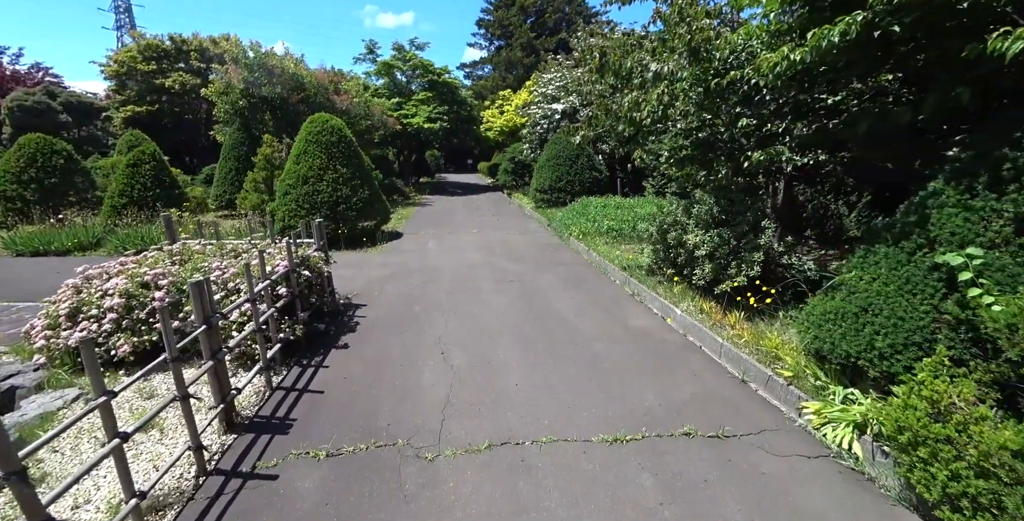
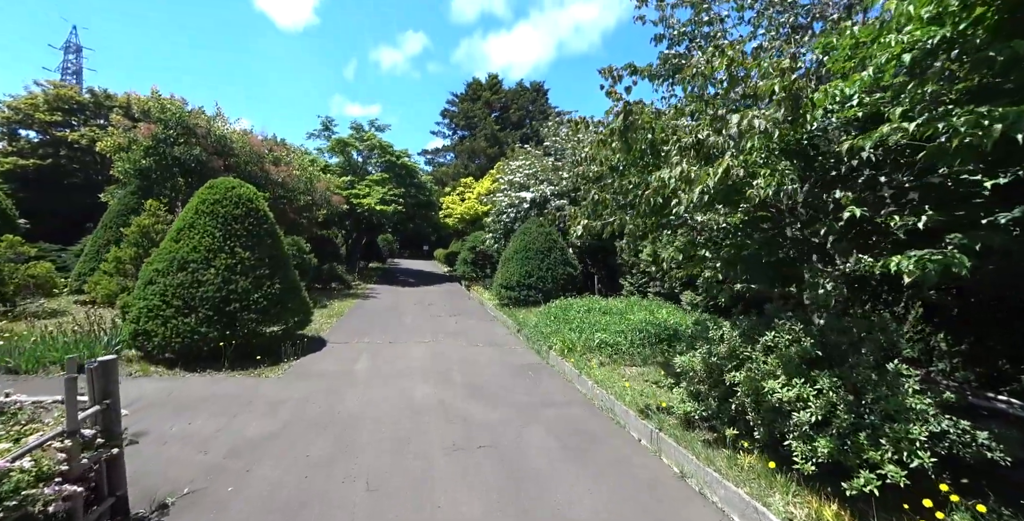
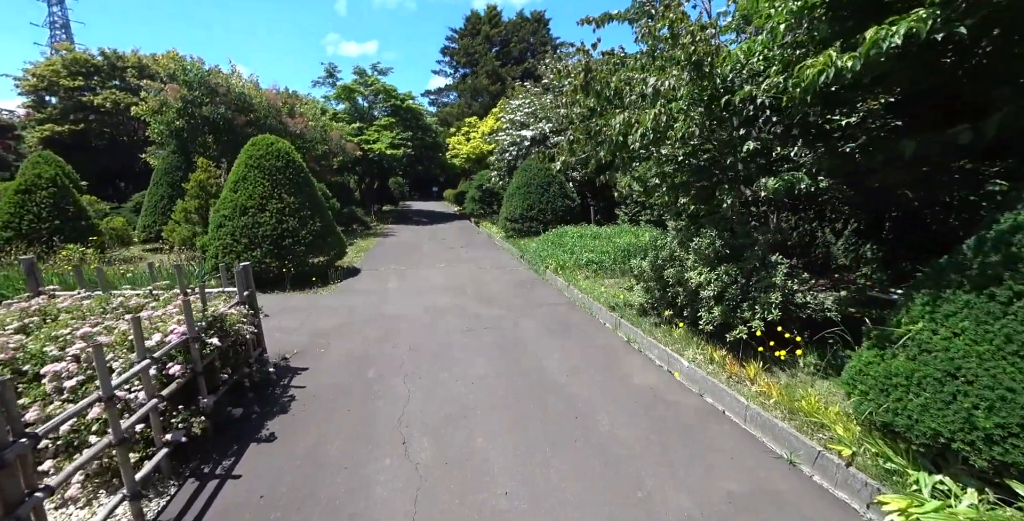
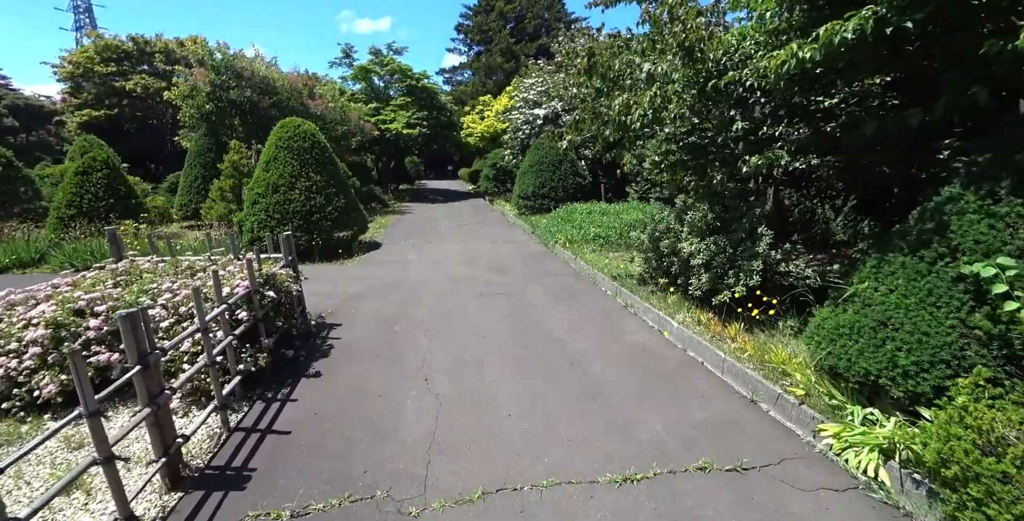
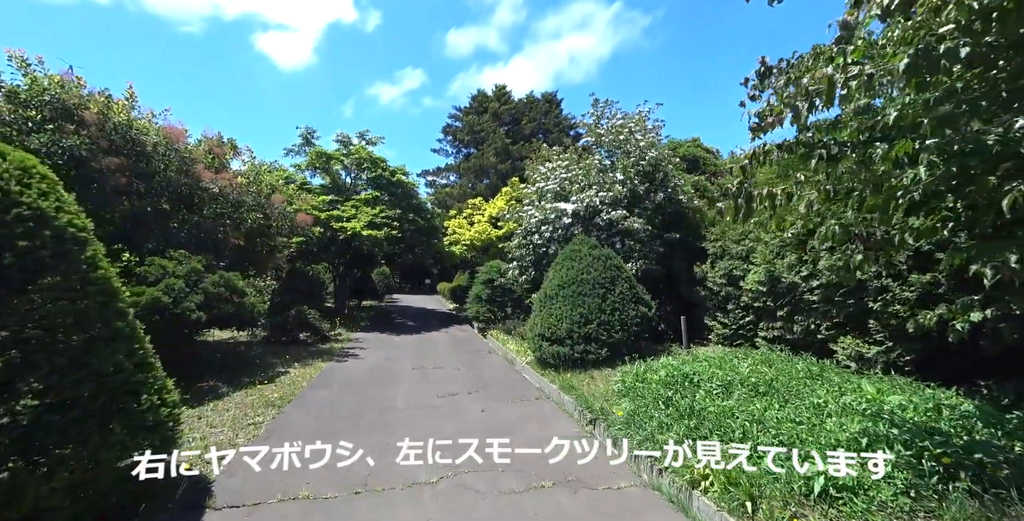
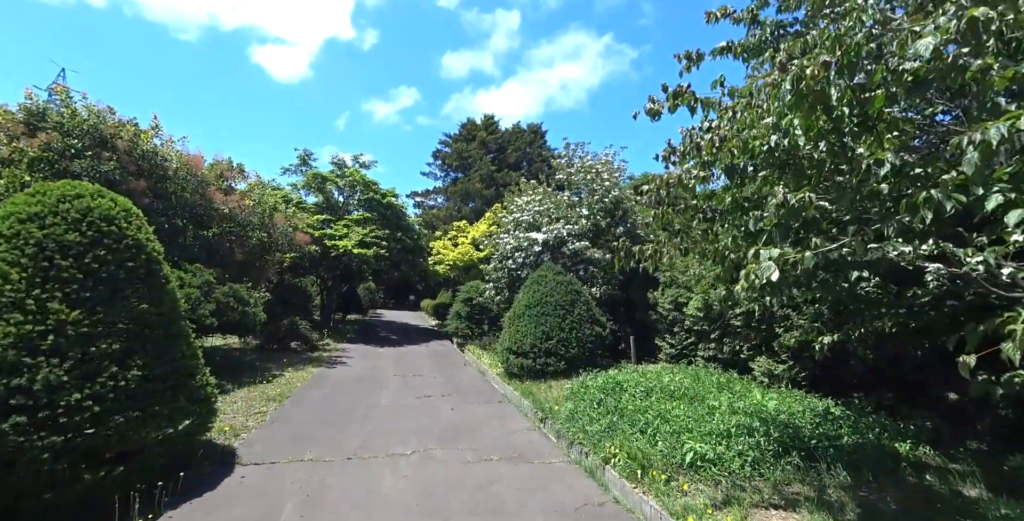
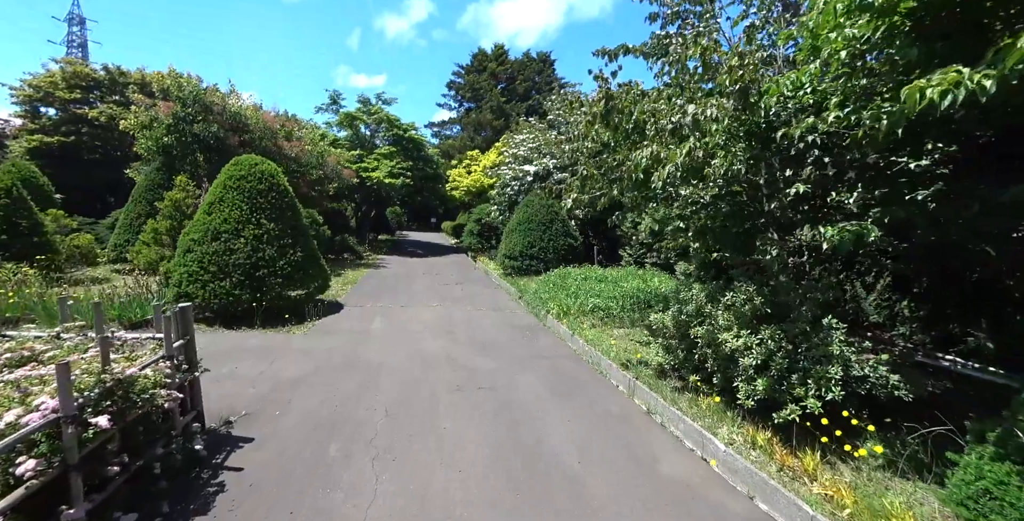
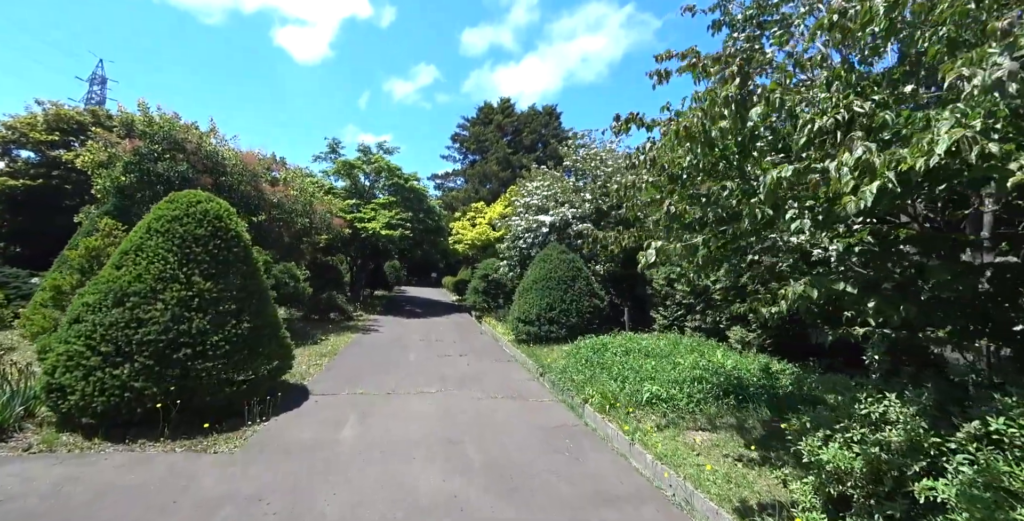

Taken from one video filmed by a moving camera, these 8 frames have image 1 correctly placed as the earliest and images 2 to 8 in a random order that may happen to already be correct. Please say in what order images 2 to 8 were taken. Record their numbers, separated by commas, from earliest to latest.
4, 3, 7, 2, 8, 6, 5
